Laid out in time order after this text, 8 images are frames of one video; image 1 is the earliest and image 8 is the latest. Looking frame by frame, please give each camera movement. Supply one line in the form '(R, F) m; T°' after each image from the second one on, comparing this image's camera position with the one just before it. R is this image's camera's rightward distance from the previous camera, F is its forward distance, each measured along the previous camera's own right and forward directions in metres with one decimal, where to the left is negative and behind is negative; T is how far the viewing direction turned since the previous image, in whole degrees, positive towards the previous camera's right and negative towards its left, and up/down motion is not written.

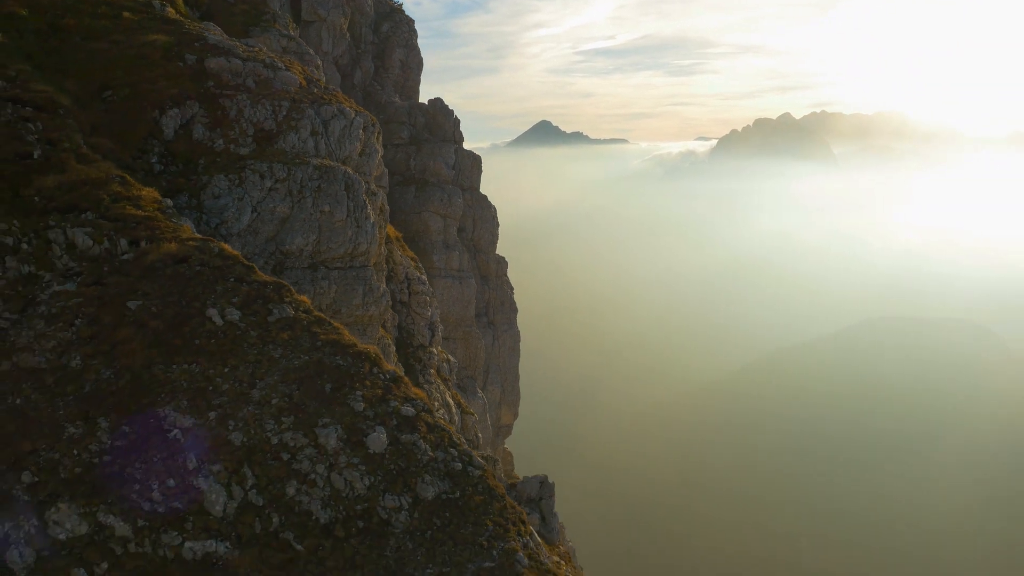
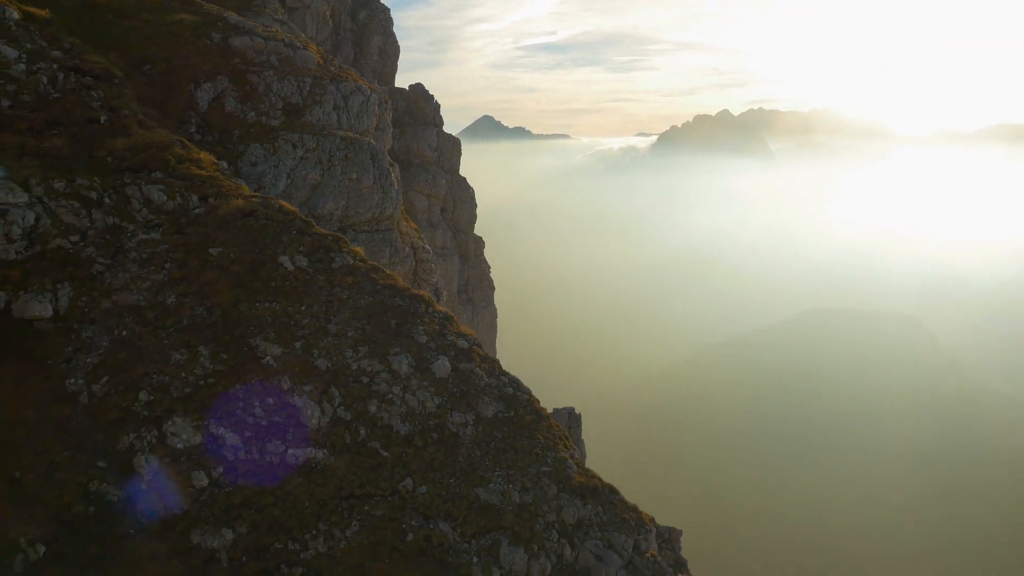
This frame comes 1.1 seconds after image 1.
(-3.4, -3.7) m; +4°
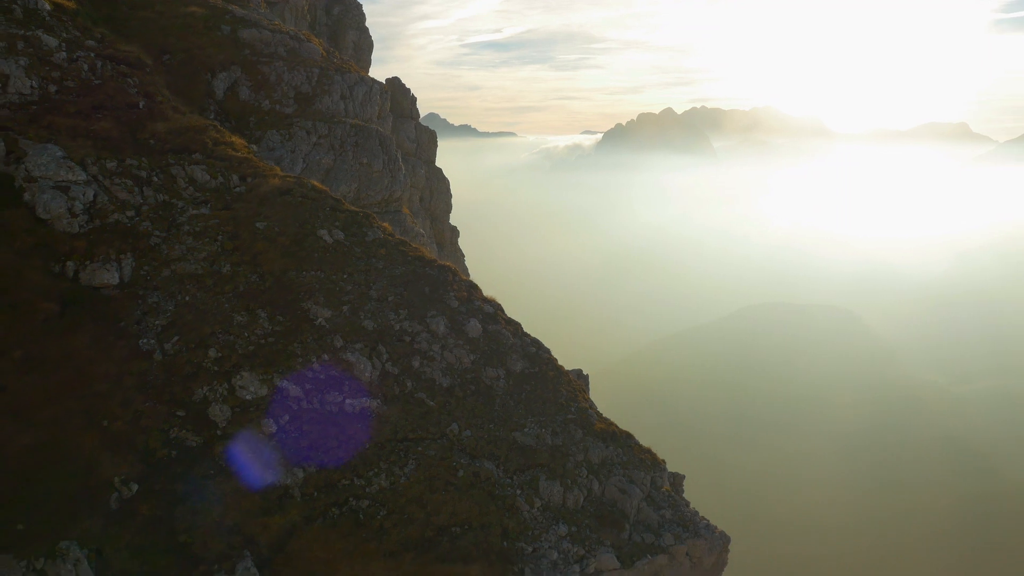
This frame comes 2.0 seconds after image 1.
(-2.8, -3.2) m; +3°
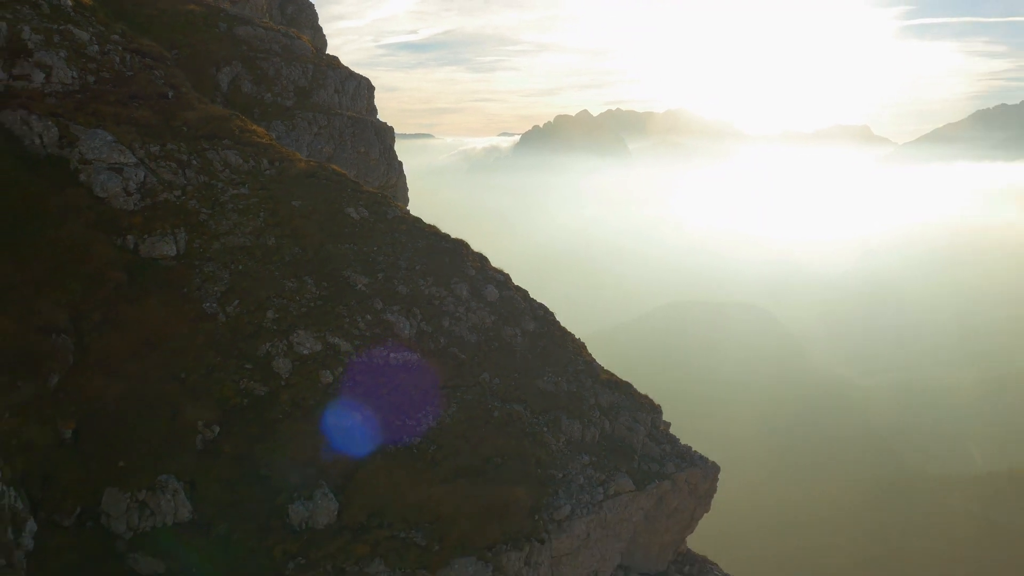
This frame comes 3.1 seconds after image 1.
(-3.8, -4.2) m; +5°
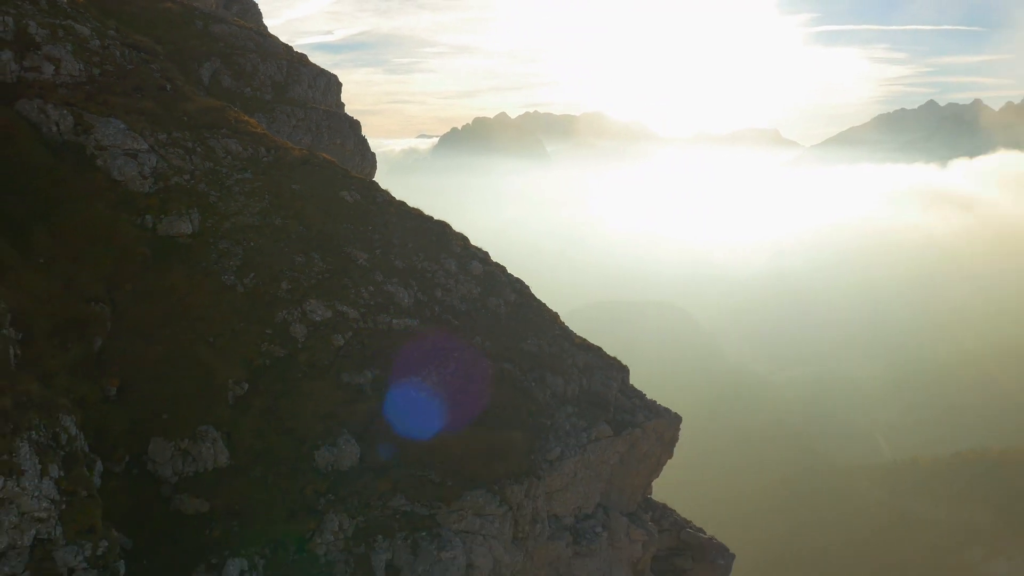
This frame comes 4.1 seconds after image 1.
(-2.9, -4.0) m; +5°
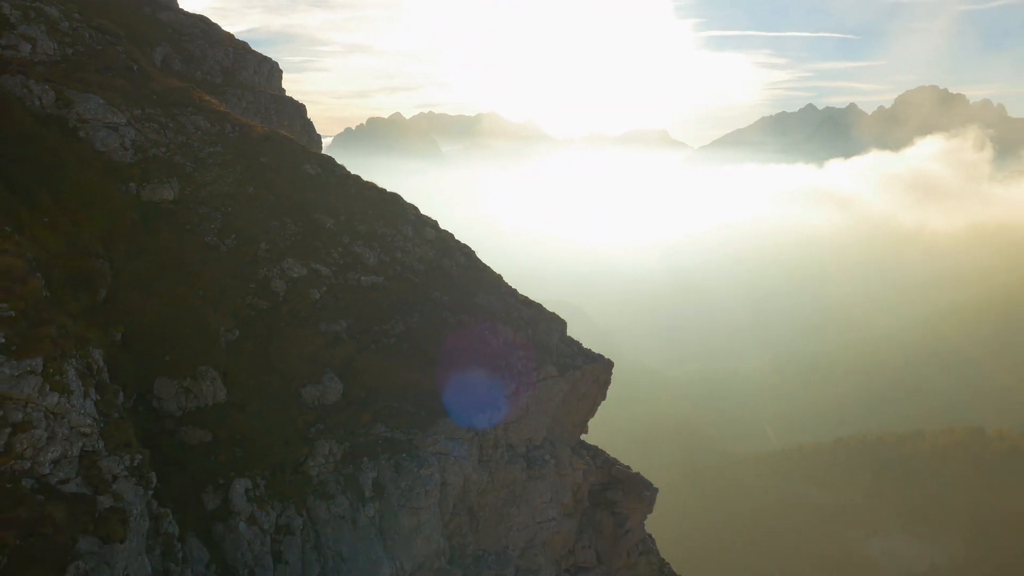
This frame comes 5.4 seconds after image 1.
(-2.7, -4.7) m; +7°
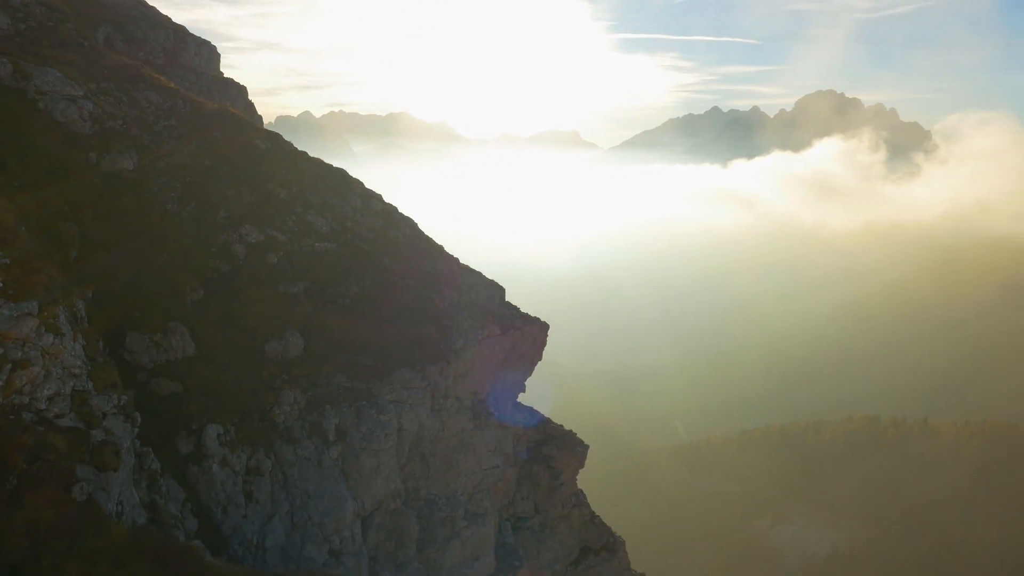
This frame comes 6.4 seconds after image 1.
(-1.6, -3.3) m; +5°
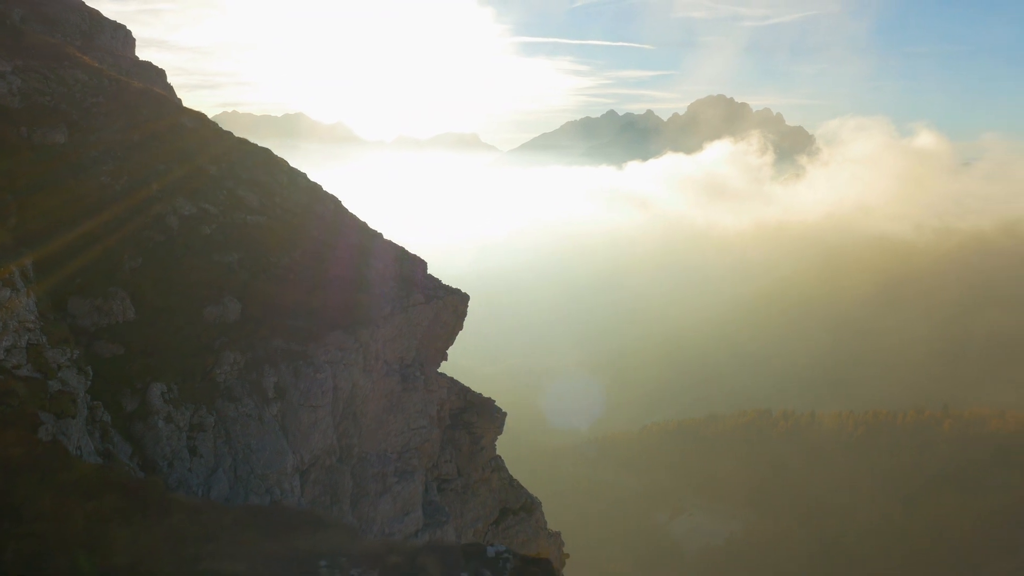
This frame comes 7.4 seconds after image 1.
(-1.2, -3.0) m; +6°
